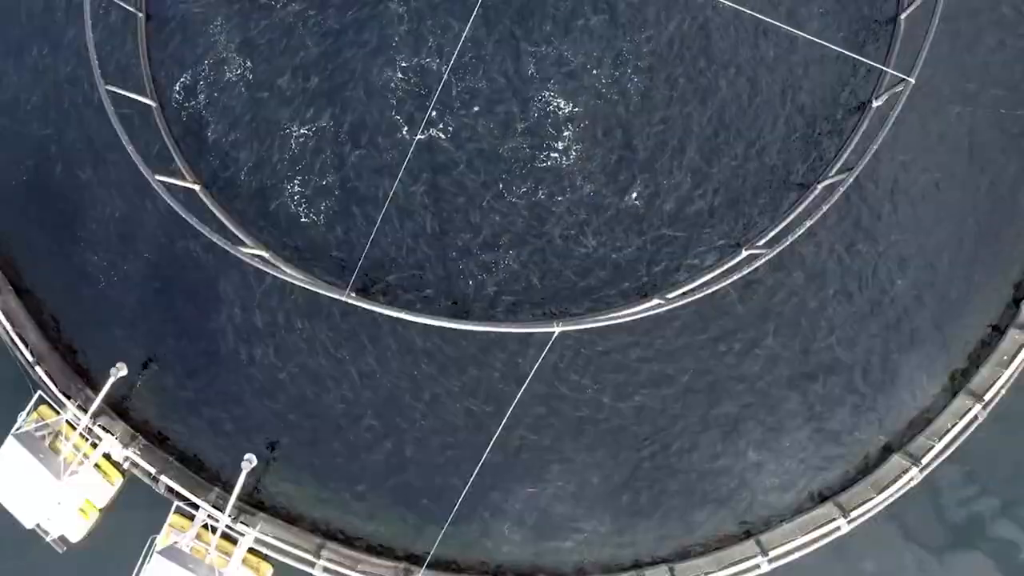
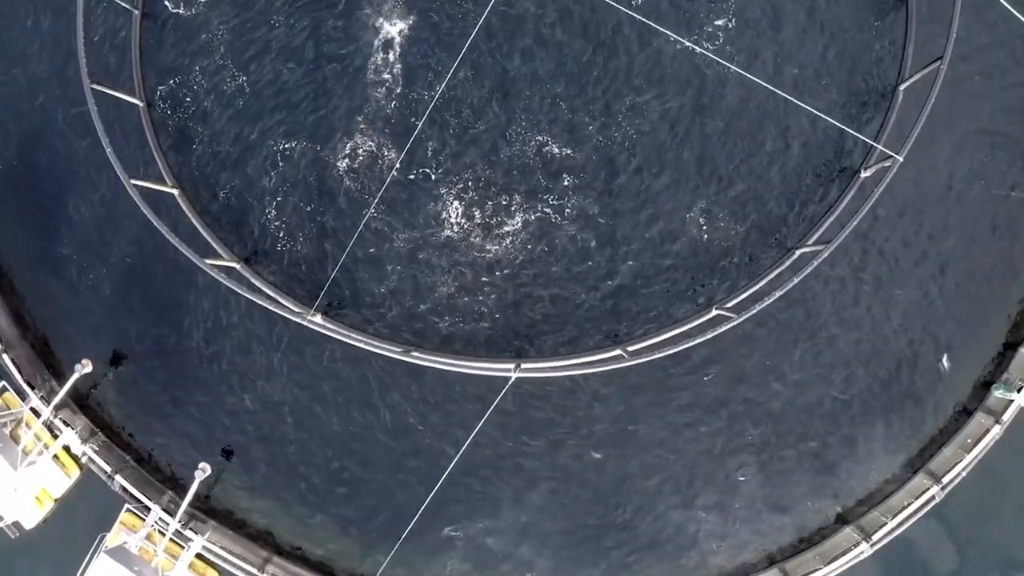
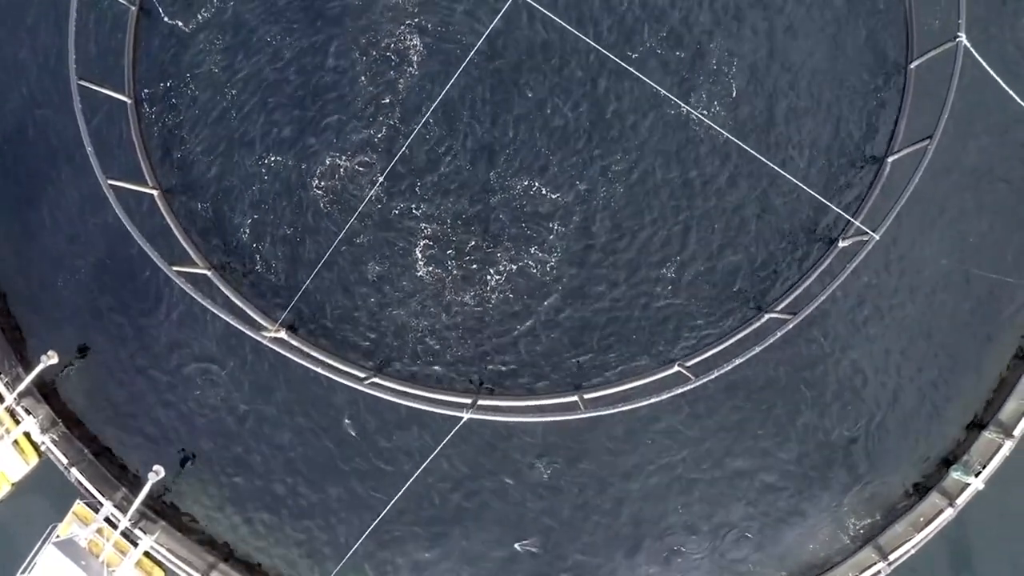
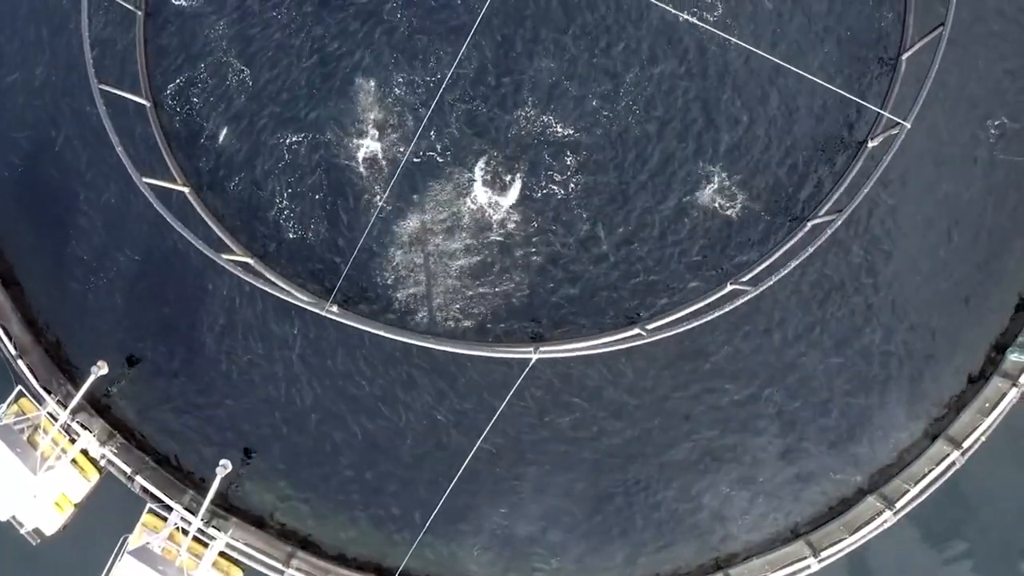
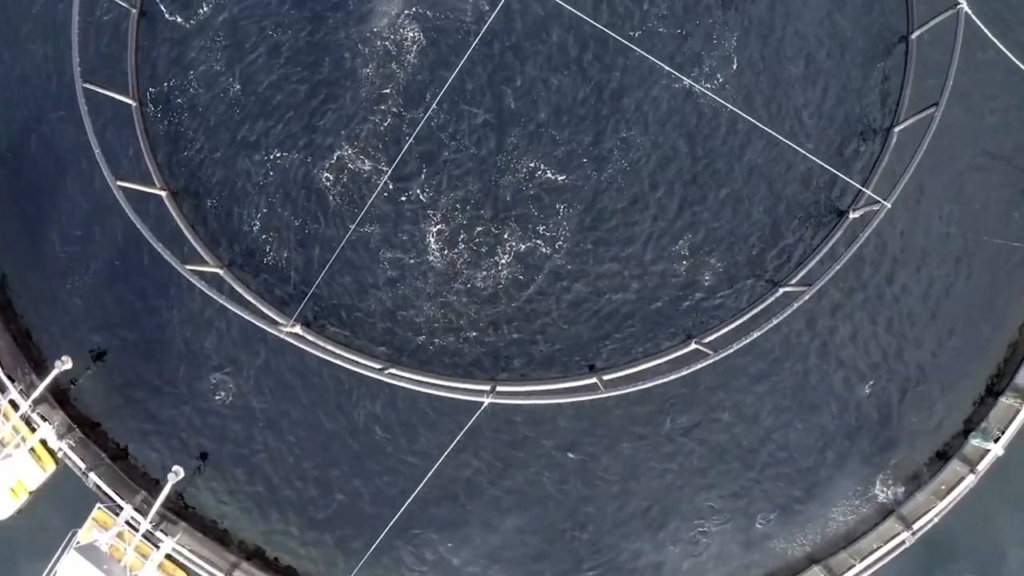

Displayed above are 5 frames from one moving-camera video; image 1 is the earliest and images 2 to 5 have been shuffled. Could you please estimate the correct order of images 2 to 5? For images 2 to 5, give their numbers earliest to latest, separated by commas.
4, 2, 5, 3
